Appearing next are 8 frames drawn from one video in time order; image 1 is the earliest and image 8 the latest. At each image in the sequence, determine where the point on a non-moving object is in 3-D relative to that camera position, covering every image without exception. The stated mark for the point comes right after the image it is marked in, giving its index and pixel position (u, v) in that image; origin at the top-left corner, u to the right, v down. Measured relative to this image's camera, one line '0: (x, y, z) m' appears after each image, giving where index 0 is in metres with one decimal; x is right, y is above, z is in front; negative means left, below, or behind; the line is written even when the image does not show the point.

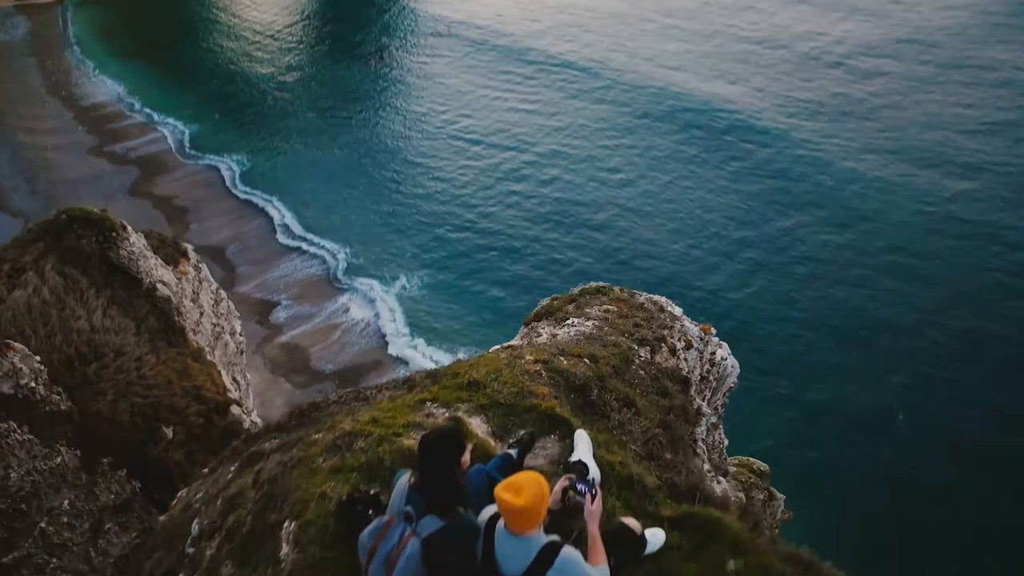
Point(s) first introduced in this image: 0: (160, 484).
0: (-3.7, -2.1, +7.8) m
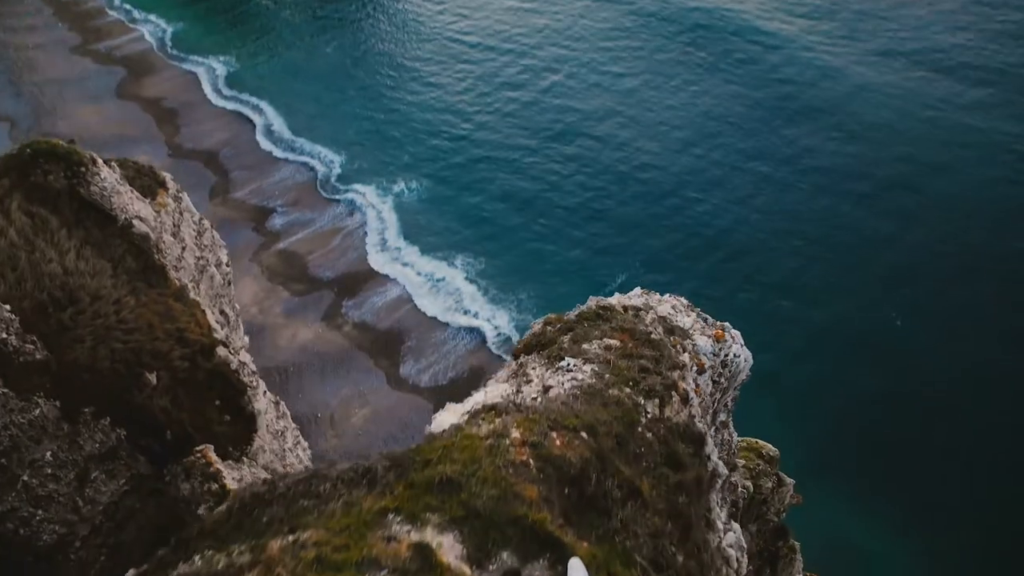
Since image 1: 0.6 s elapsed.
0: (-3.7, -1.5, +7.7) m
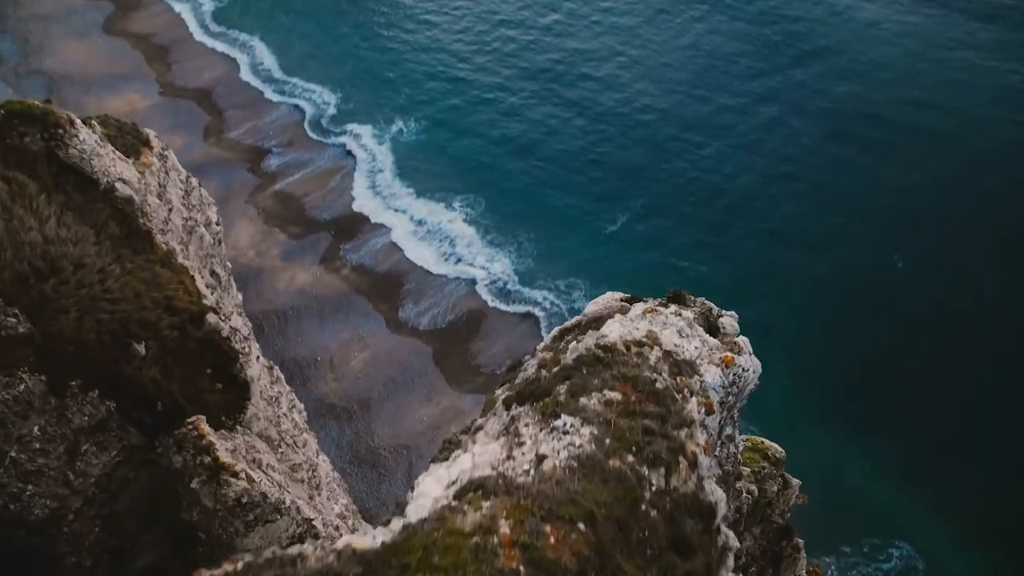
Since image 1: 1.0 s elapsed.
0: (-3.8, -1.2, +7.5) m
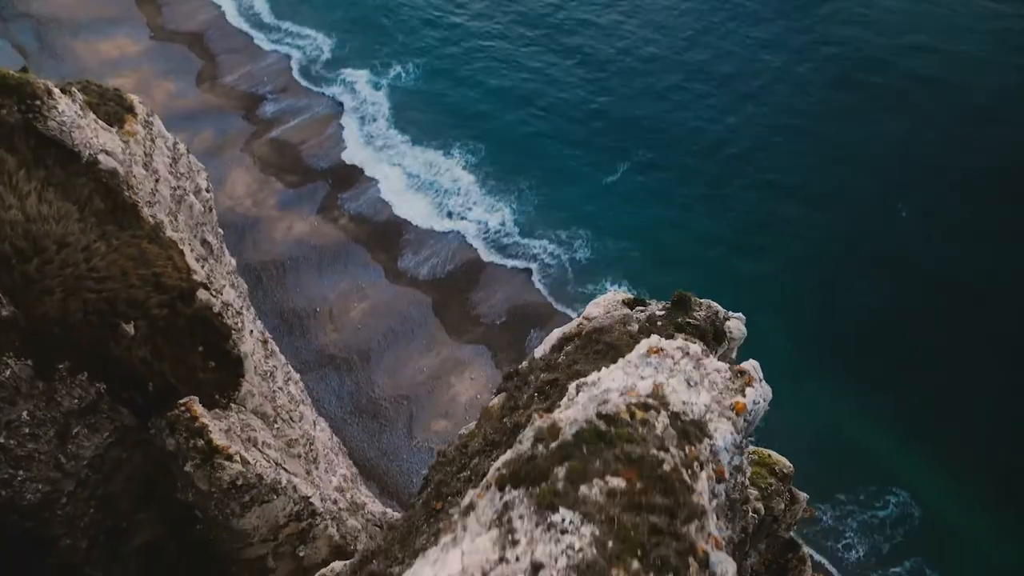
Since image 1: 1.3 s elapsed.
0: (-3.8, -1.0, +7.4) m
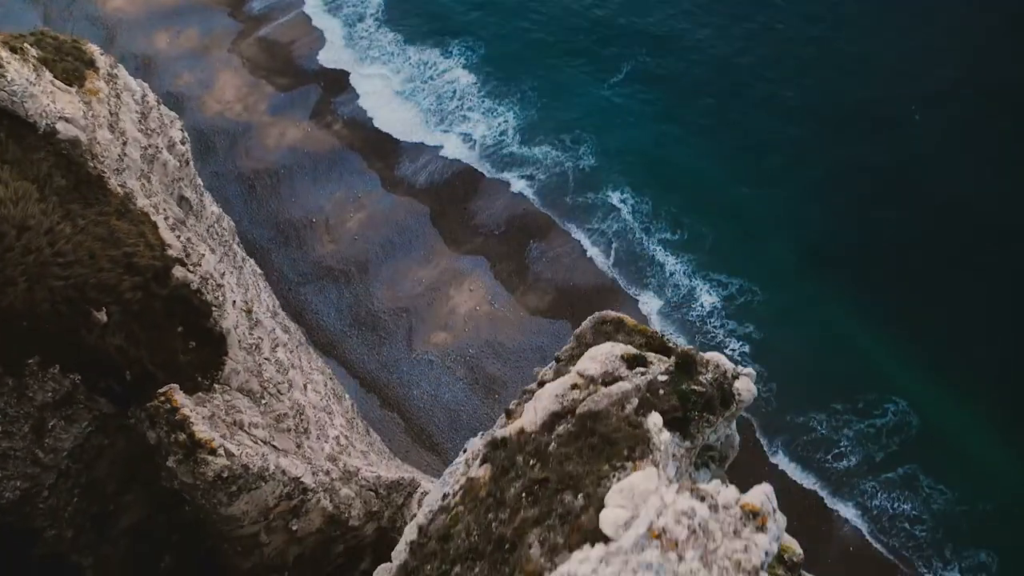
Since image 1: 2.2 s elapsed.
0: (-3.9, -0.8, +7.1) m
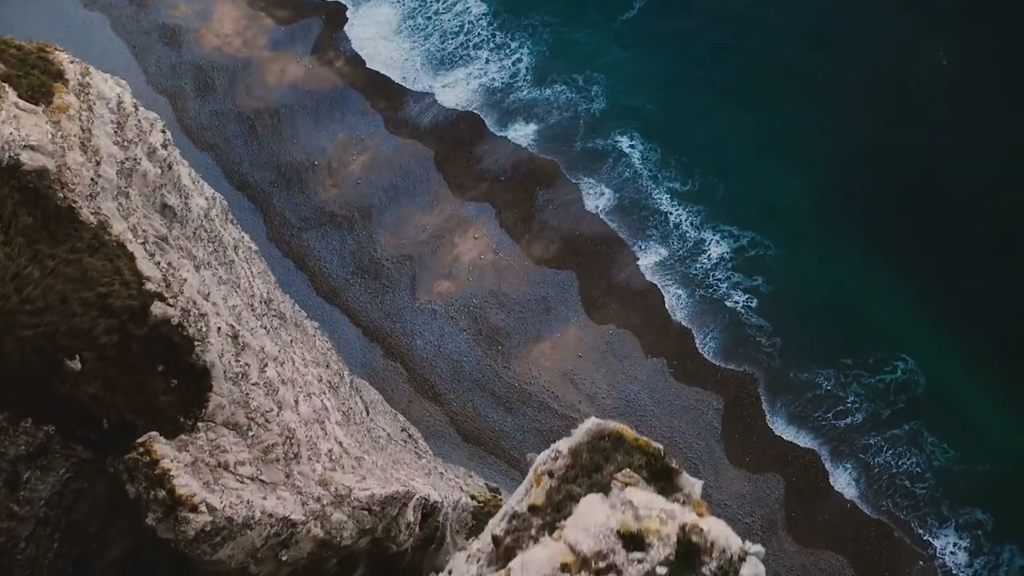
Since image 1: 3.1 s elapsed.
0: (-3.9, -1.2, +6.8) m
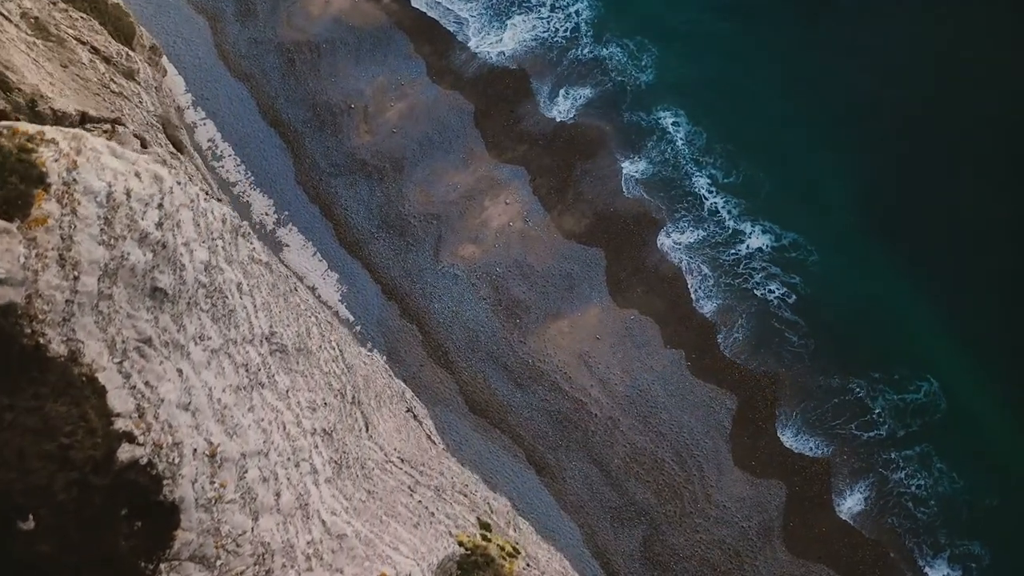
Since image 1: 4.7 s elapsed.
0: (-4.1, -2.5, +6.4) m
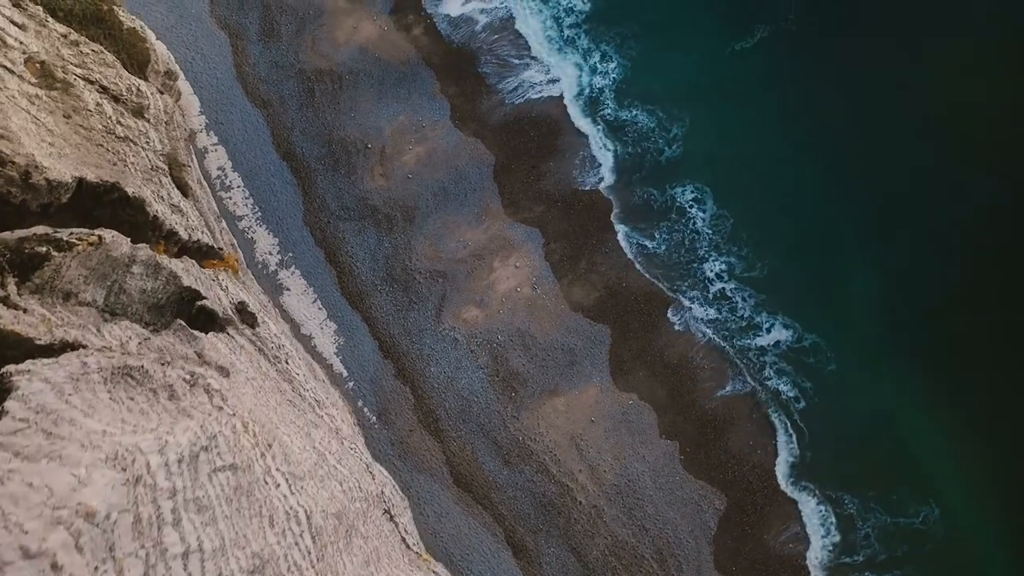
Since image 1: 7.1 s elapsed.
0: (-5.0, -6.9, +5.8) m
